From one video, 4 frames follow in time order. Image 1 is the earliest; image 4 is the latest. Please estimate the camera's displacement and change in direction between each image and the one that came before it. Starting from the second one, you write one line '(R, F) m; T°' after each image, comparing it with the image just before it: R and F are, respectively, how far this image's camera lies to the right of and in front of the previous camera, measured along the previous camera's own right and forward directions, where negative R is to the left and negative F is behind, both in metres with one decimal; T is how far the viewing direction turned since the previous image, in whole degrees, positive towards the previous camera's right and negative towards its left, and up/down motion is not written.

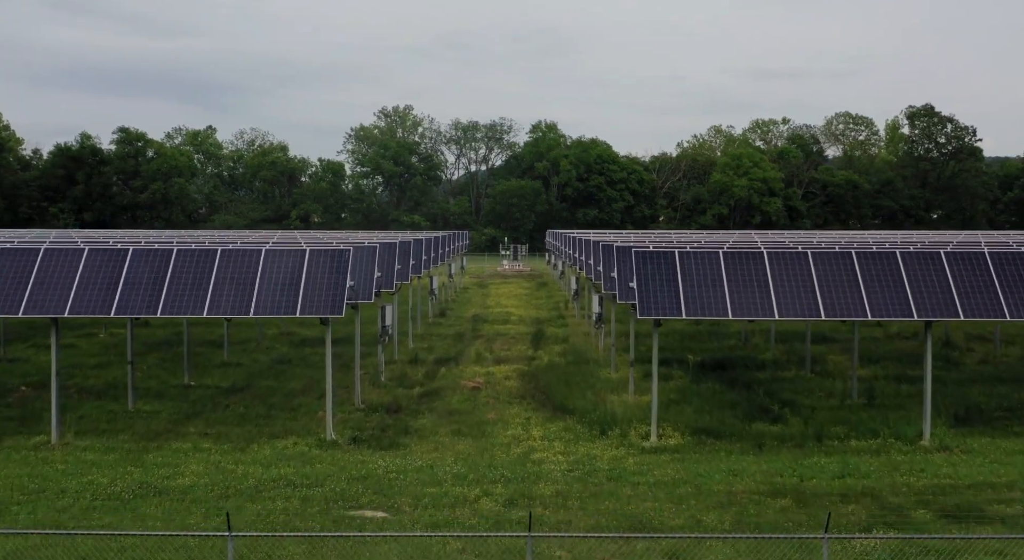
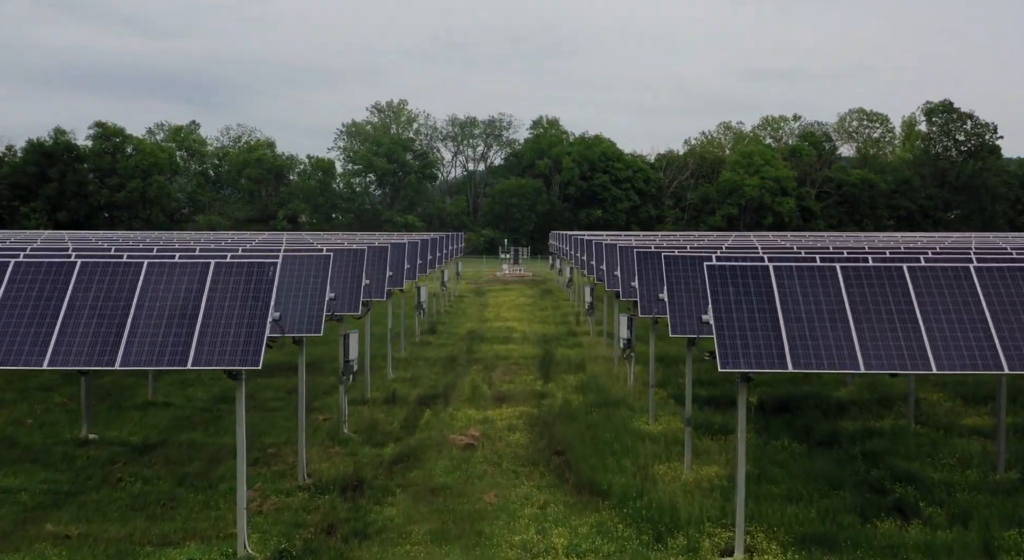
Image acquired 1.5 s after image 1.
(-0.1, +4.9) m; 0°
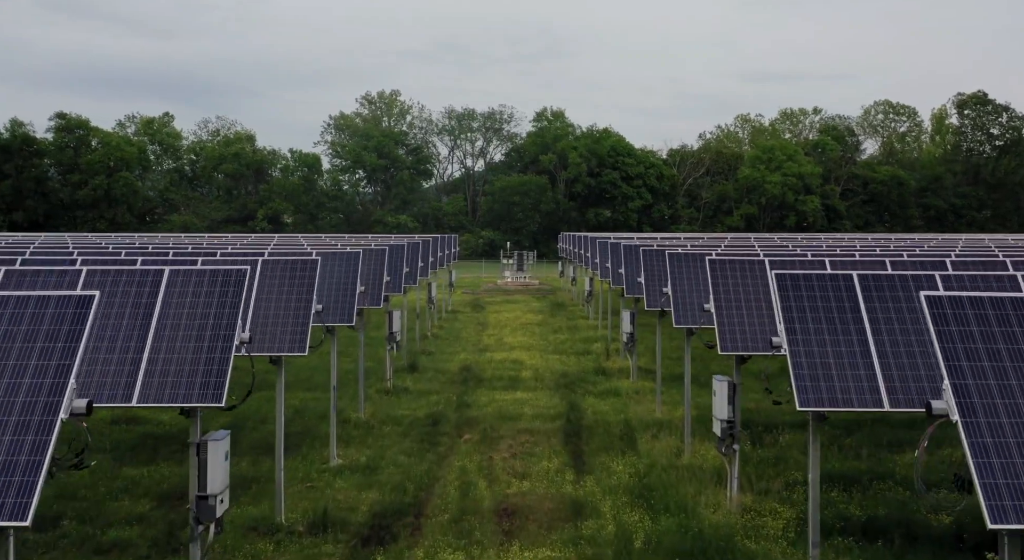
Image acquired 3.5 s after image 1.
(-0.2, +7.4) m; 0°
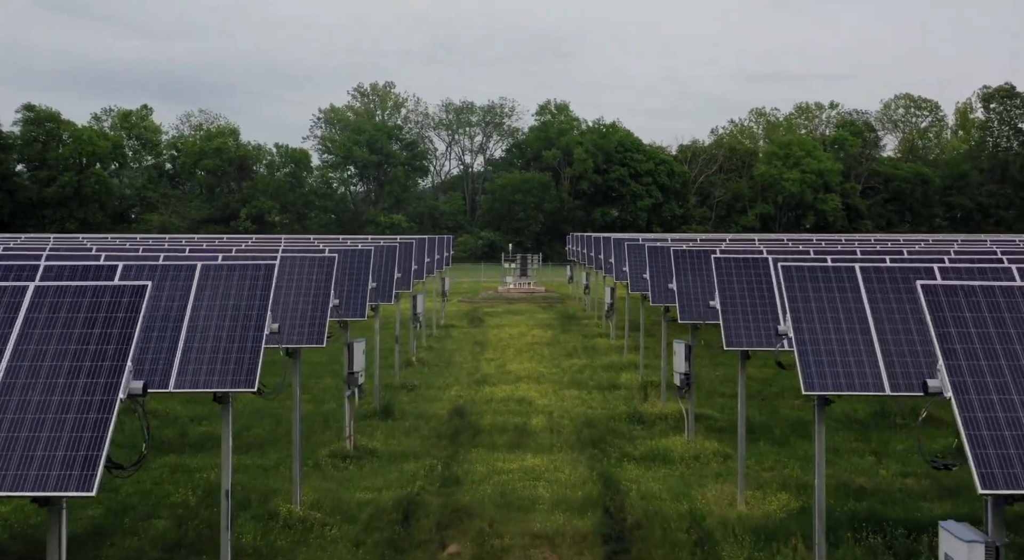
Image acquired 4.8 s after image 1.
(-0.1, +5.3) m; 0°
